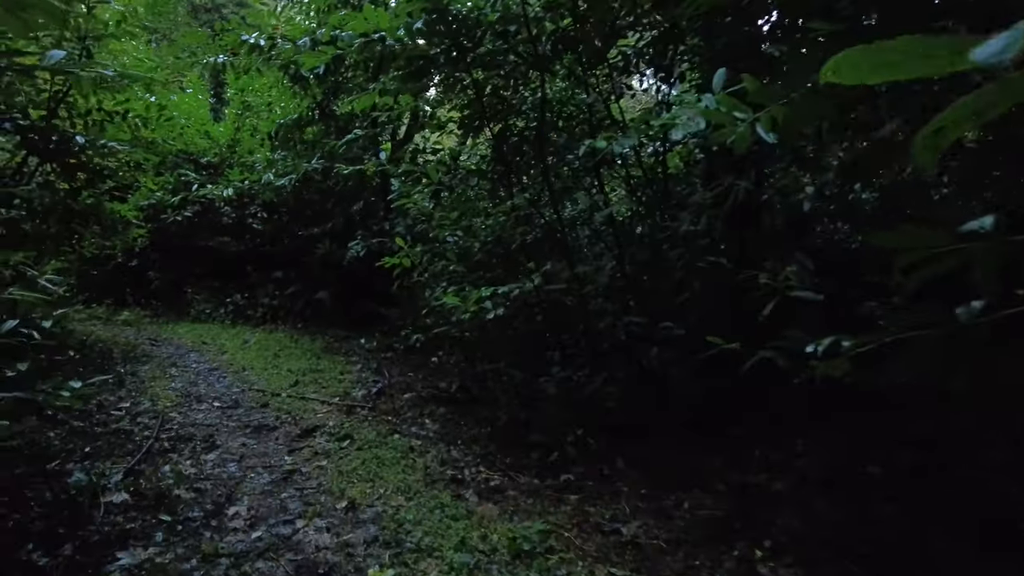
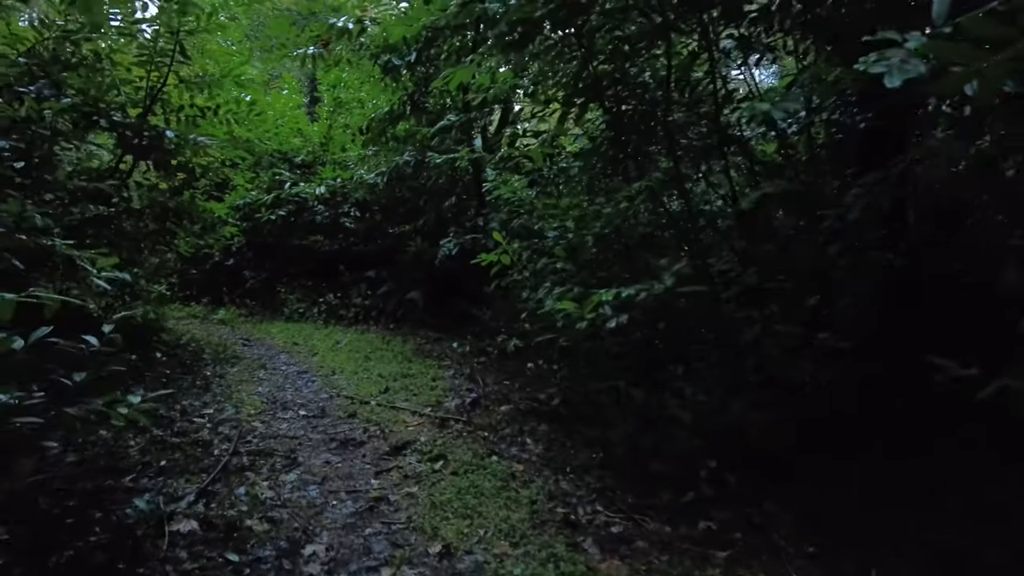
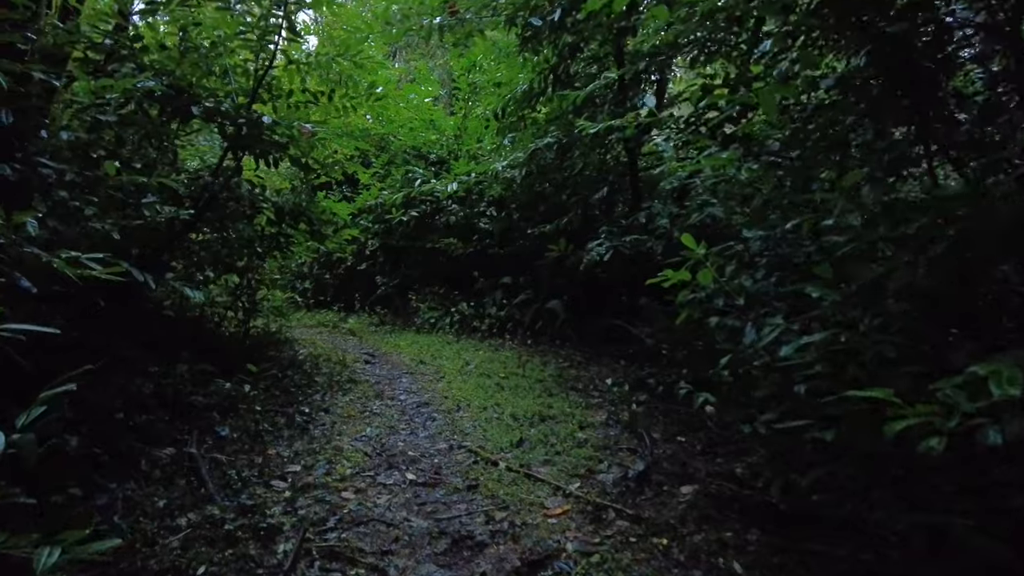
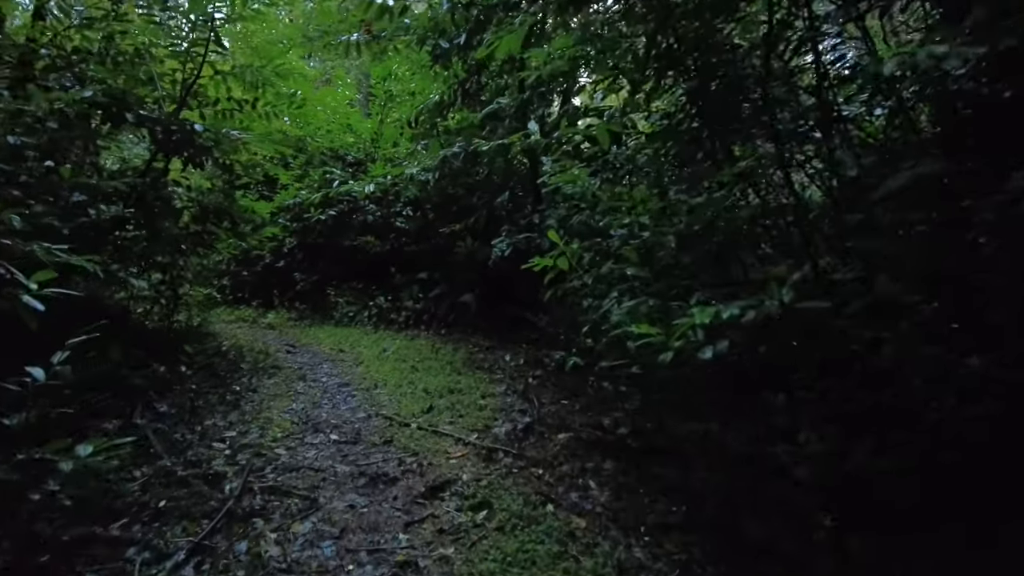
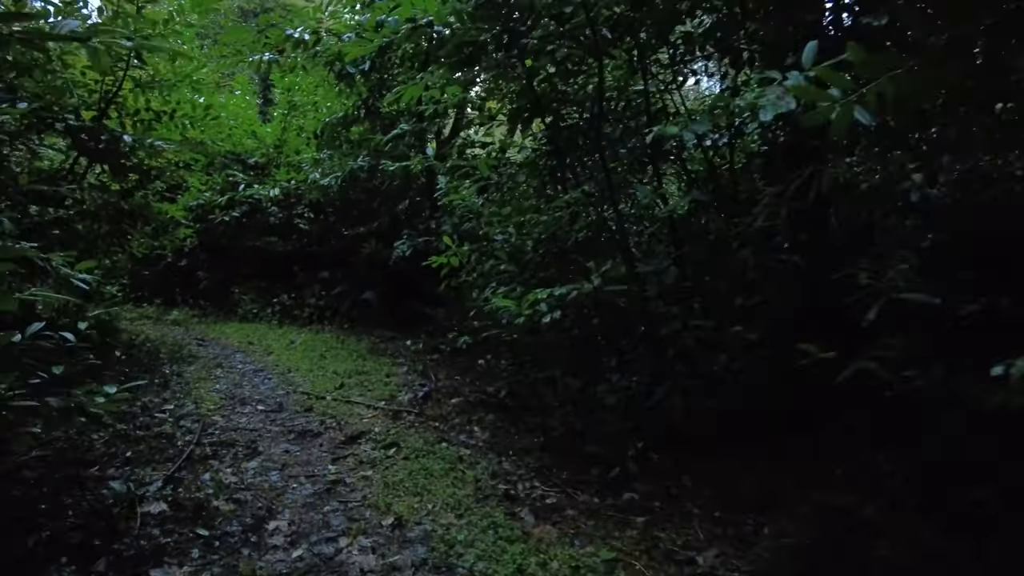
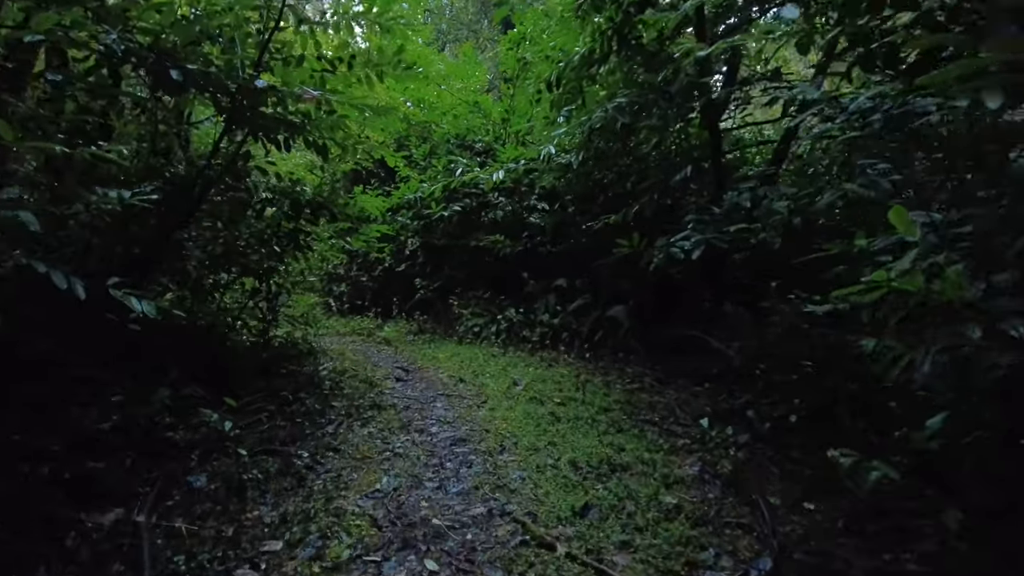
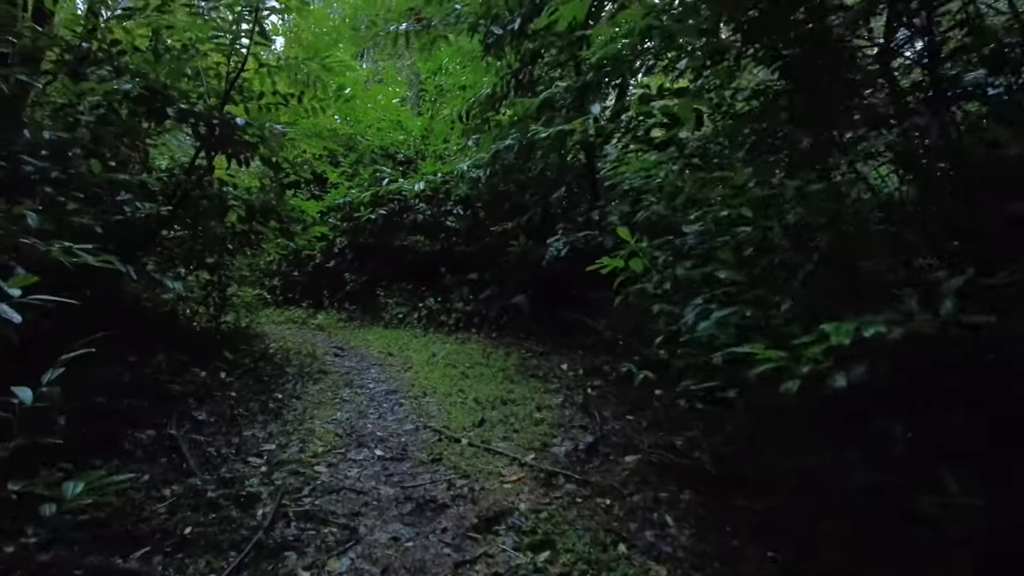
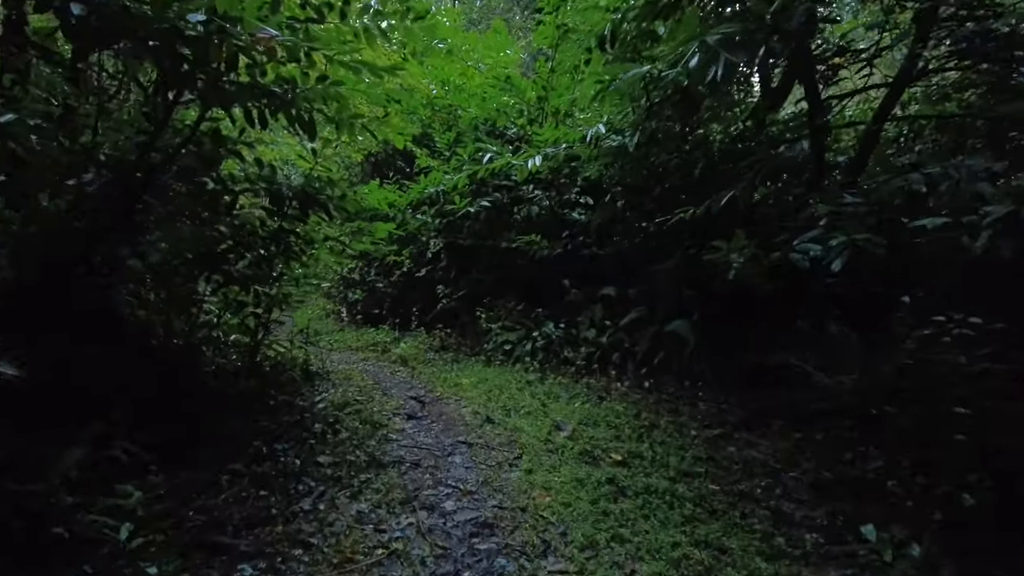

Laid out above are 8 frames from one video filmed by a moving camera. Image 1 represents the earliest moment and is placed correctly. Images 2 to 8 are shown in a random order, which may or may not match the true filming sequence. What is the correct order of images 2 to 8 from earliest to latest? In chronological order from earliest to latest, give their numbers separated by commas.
5, 2, 4, 7, 3, 6, 8
